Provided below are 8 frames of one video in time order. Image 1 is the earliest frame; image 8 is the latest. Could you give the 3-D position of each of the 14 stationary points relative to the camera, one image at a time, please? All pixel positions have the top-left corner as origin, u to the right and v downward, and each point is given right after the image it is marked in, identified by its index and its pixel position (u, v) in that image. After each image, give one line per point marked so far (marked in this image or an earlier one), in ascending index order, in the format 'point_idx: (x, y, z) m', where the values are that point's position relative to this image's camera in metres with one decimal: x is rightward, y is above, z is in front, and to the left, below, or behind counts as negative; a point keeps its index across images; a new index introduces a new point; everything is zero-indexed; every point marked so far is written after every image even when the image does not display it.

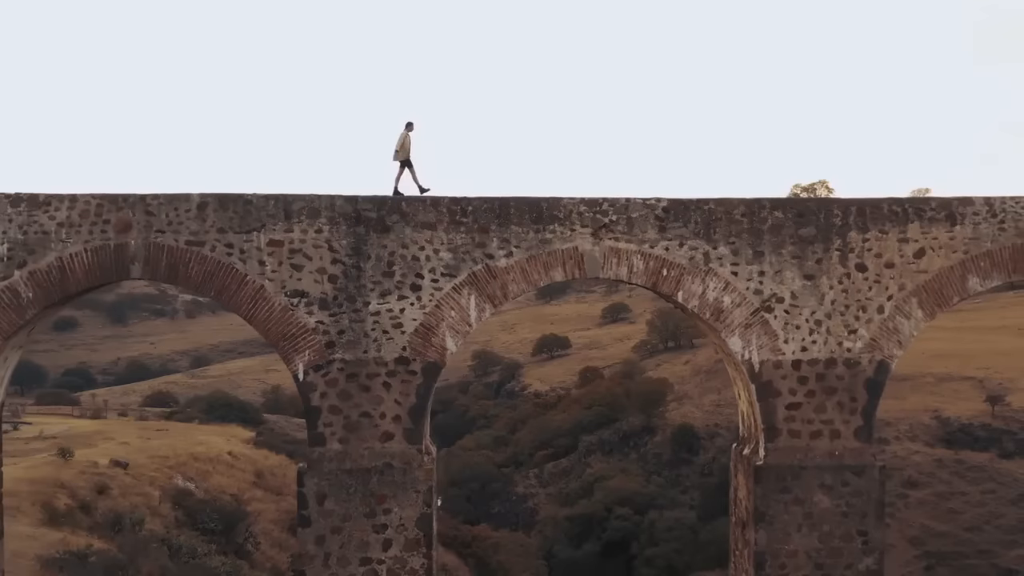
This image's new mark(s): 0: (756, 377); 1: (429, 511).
0: (+2.0, -0.7, +6.7) m
1: (-0.7, -1.8, +6.6) m
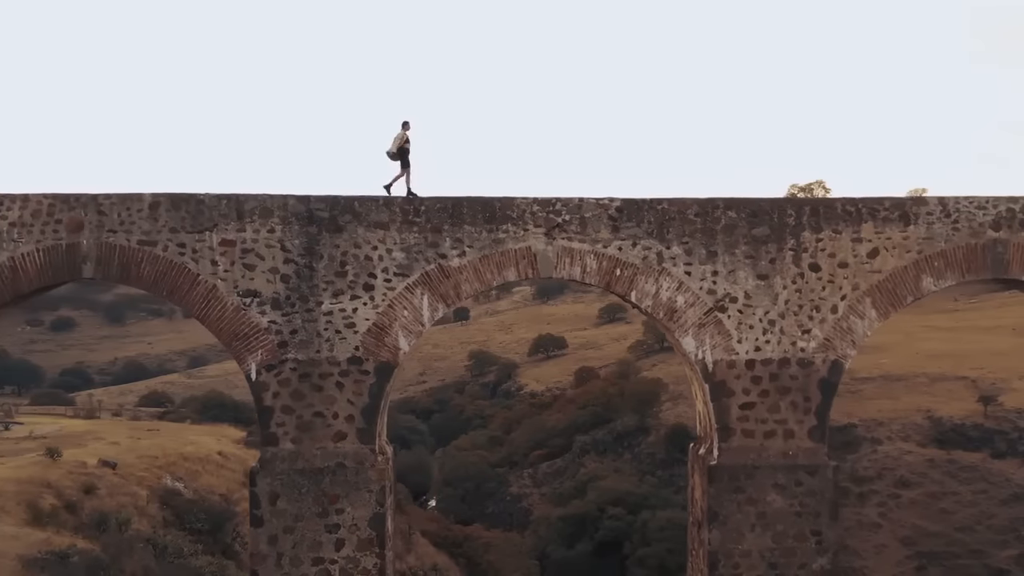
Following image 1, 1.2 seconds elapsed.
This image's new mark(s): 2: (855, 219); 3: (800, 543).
0: (+1.6, -0.7, +6.7) m
1: (-1.0, -1.8, +6.6) m
2: (+2.8, +0.6, +6.8) m
3: (+2.3, -2.1, +6.7) m
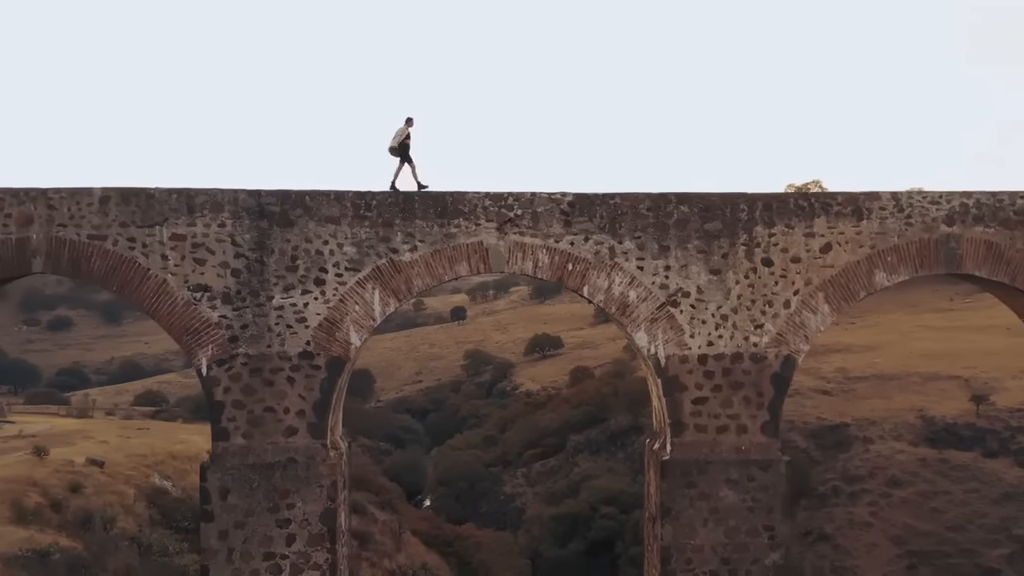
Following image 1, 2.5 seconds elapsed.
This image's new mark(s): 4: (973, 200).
0: (+1.2, -0.7, +6.7) m
1: (-1.4, -1.7, +6.6) m
2: (+2.4, +0.6, +6.8) m
3: (+1.9, -2.0, +6.7) m
4: (+3.8, +0.7, +6.8) m
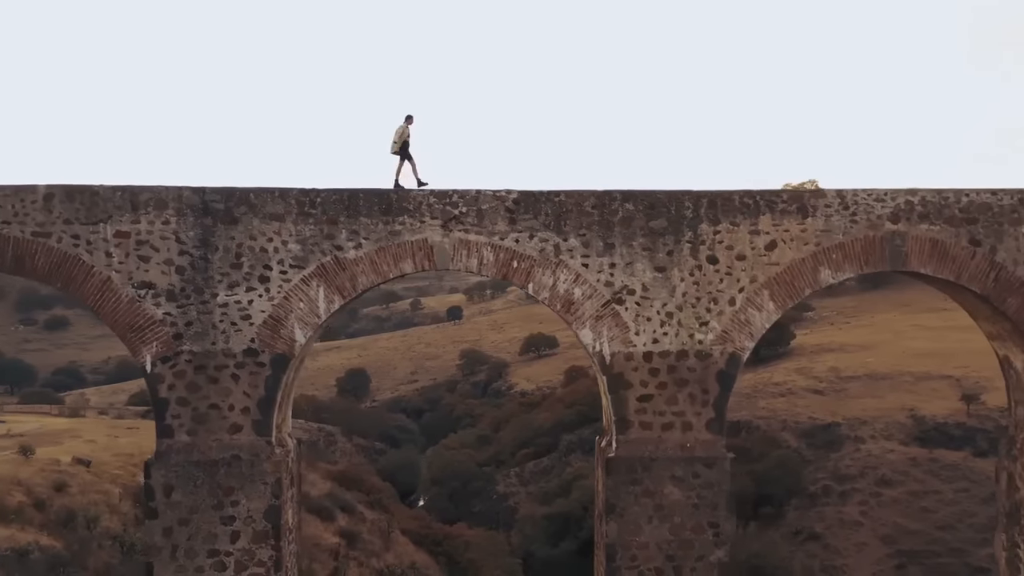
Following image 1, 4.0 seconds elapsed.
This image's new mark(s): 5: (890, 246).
0: (+0.8, -0.7, +6.7) m
1: (-1.9, -1.7, +6.6) m
2: (+2.0, +0.6, +6.8) m
3: (+1.5, -2.0, +6.7) m
4: (+3.4, +0.7, +6.8) m
5: (+3.1, +0.3, +6.8) m
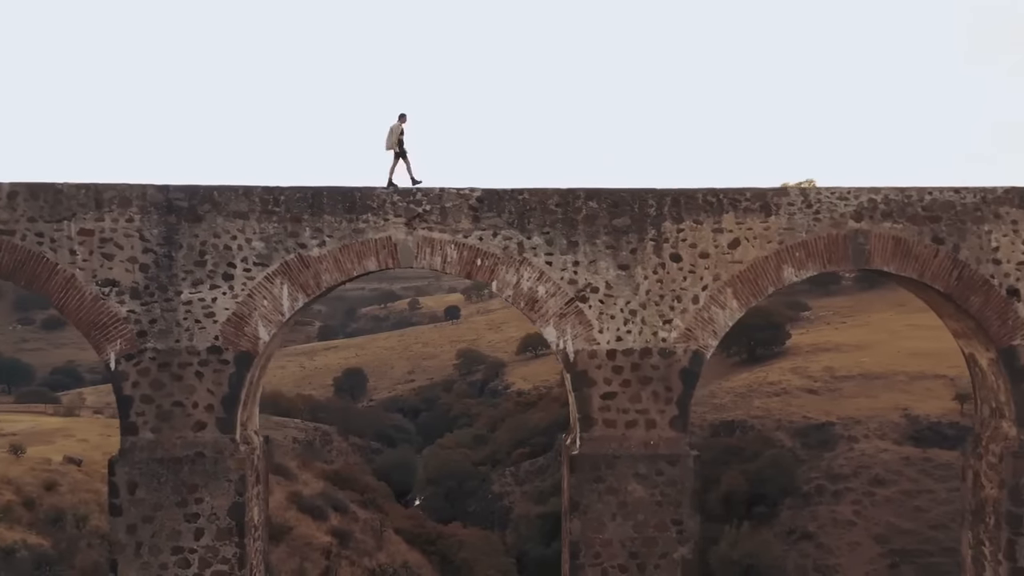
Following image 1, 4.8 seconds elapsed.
0: (+0.5, -0.6, +6.7) m
1: (-2.2, -1.7, +6.6) m
2: (+1.7, +0.6, +6.8) m
3: (+1.2, -2.0, +6.7) m
4: (+3.1, +0.8, +6.8) m
5: (+2.8, +0.4, +6.8) m
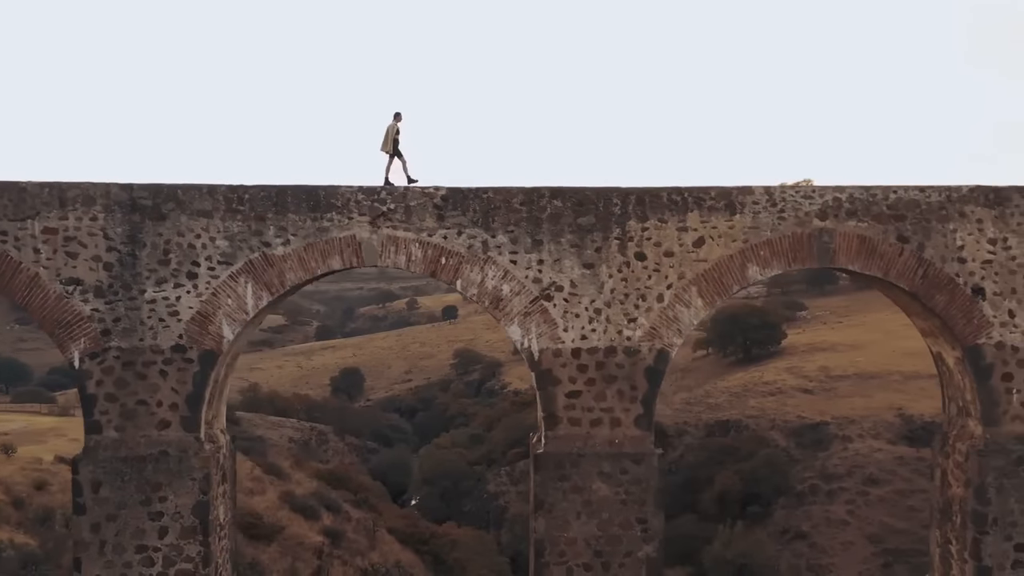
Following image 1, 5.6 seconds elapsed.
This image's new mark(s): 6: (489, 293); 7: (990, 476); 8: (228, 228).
0: (+0.2, -0.6, +6.8) m
1: (-2.5, -1.7, +6.6) m
2: (+1.4, +0.7, +6.8) m
3: (+0.9, -2.0, +6.7) m
4: (+2.8, +0.8, +6.9) m
5: (+2.5, +0.4, +6.8) m
6: (-0.2, 0.0, +6.7) m
7: (+3.9, -1.5, +6.8) m
8: (-2.3, +0.5, +6.7) m
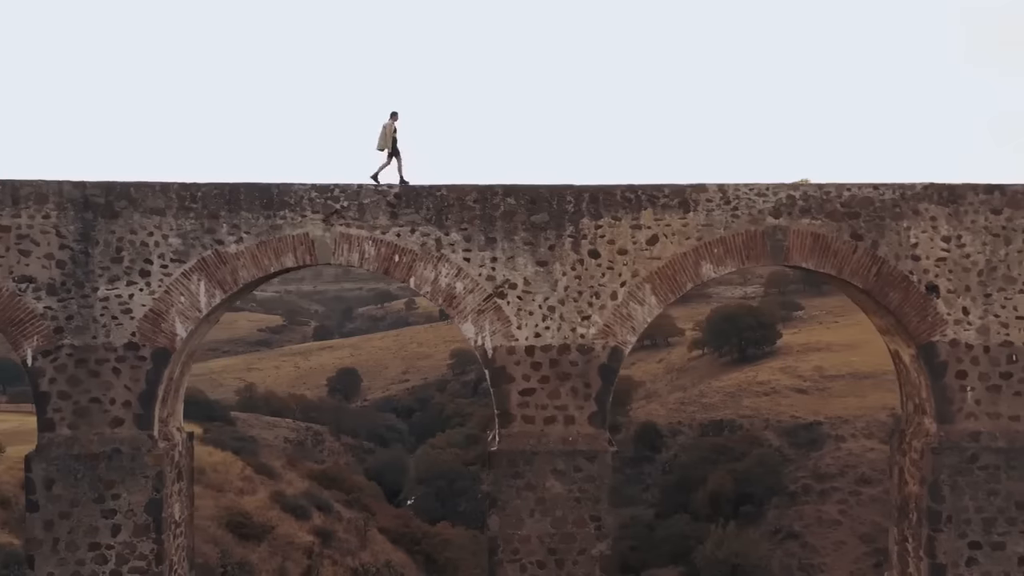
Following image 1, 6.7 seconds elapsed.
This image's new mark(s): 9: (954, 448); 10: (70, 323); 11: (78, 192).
0: (-0.2, -0.6, +6.8) m
1: (-2.8, -1.7, +6.6) m
2: (+1.0, +0.7, +6.8) m
3: (+0.5, -2.0, +6.7) m
4: (+2.4, +0.8, +6.9) m
5: (+2.1, +0.4, +6.8) m
6: (-0.6, 0.0, +6.7) m
7: (+3.6, -1.5, +6.8) m
8: (-2.7, +0.5, +6.7) m
9: (+3.6, -1.3, +6.8) m
10: (-3.5, -0.3, +6.6) m
11: (-3.5, +0.8, +6.7) m
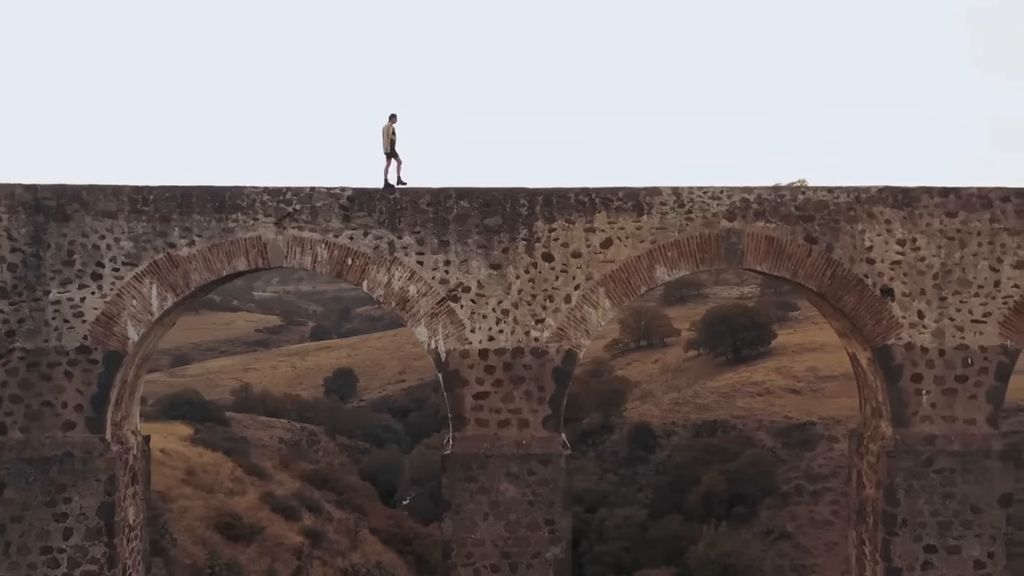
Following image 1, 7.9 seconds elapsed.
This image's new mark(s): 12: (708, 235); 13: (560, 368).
0: (-0.6, -0.6, +6.7) m
1: (-3.2, -1.7, +6.6) m
2: (+0.6, +0.6, +6.8) m
3: (+0.2, -2.0, +6.7) m
4: (+2.0, +0.8, +6.8) m
5: (+1.7, +0.4, +6.8) m
6: (-0.9, 0.0, +6.7) m
7: (+3.2, -1.5, +6.8) m
8: (-3.0, +0.5, +6.6) m
9: (+3.2, -1.3, +6.8) m
10: (-3.9, -0.3, +6.6) m
11: (-3.9, +0.7, +6.6) m
12: (+1.6, +0.4, +6.8) m
13: (+0.4, -0.7, +6.8) m
